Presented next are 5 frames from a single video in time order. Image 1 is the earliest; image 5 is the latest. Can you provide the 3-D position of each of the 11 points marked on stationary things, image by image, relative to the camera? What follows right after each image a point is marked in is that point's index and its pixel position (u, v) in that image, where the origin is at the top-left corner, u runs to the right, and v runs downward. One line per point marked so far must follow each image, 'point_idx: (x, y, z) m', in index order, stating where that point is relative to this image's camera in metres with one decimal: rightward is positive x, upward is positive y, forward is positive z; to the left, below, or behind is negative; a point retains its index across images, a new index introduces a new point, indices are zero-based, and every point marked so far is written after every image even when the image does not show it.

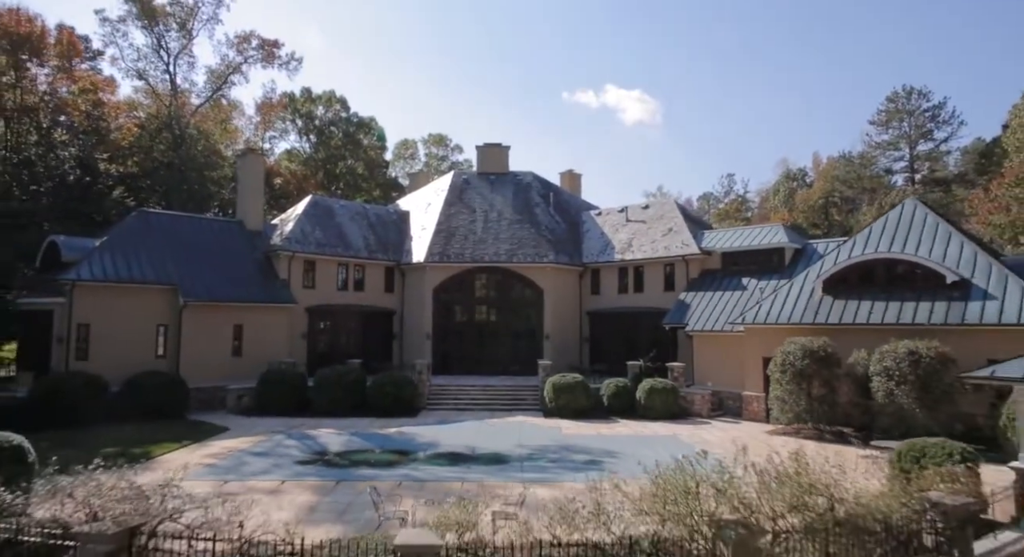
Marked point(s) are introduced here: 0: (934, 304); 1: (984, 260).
0: (+12.7, -0.8, +19.2) m
1: (+14.4, +0.6, +19.5) m
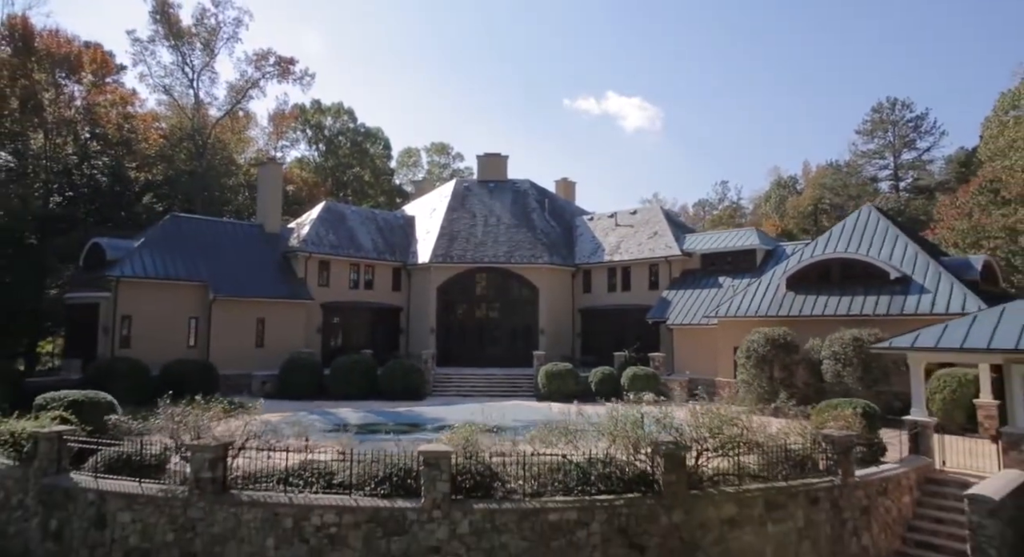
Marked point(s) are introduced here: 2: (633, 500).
0: (+12.5, -0.7, +21.8) m
1: (+14.3, +0.7, +22.1) m
2: (+1.8, -3.3, +9.5) m
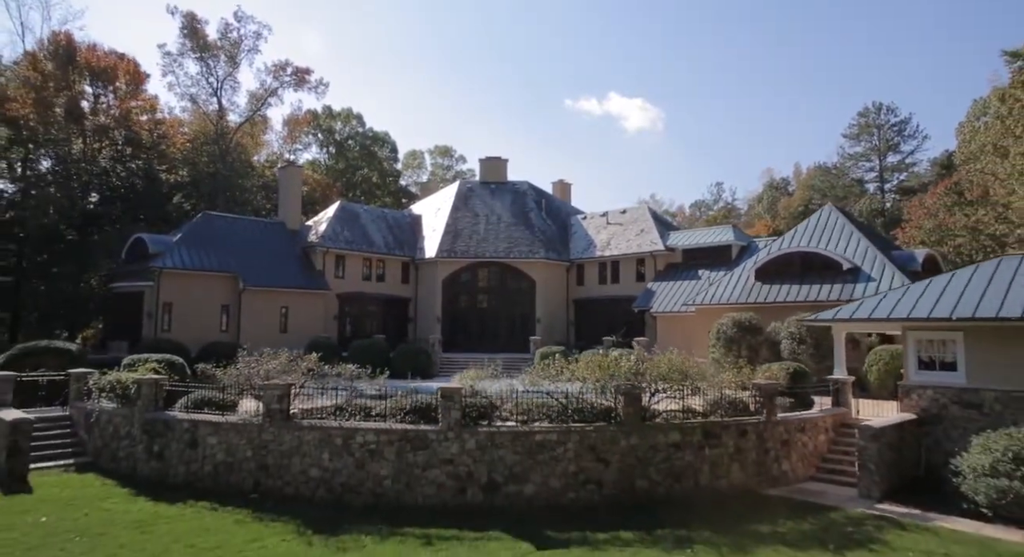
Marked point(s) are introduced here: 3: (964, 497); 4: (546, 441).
0: (+12.5, -0.3, +24.8) m
1: (+14.2, +1.0, +25.2) m
2: (+1.7, -2.9, +12.6) m
3: (+8.5, -4.1, +12.0) m
4: (+0.7, -3.1, +12.3) m
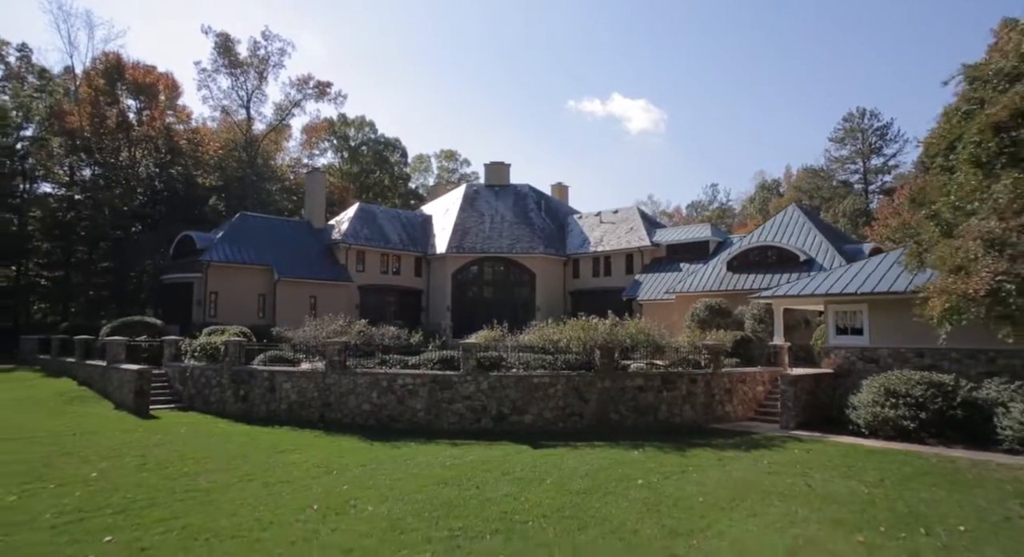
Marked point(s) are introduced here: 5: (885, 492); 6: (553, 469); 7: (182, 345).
0: (+12.6, +0.2, +28.8) m
1: (+14.3, +1.5, +29.1) m
2: (+1.8, -2.4, +16.6) m
3: (+8.6, -3.6, +16.0) m
4: (+0.7, -2.7, +16.3) m
5: (+6.2, -3.6, +10.6) m
6: (+0.8, -3.6, +12.0) m
7: (-10.0, -2.0, +19.3) m
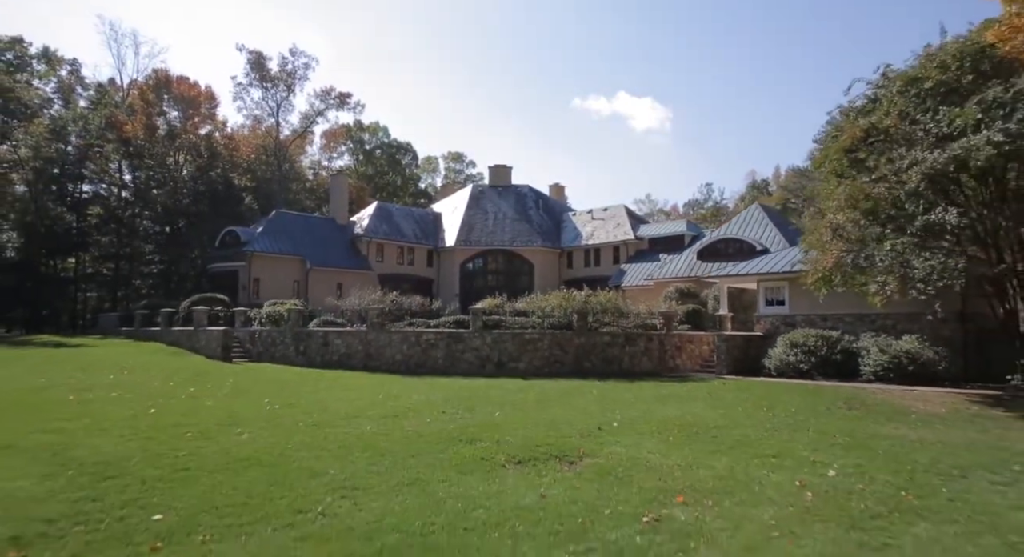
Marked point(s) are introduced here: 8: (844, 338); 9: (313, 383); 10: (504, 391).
0: (+12.6, +0.8, +33.9) m
1: (+14.3, +2.1, +34.2) m
2: (+1.7, -1.8, +21.7) m
3: (+8.5, -3.0, +21.1) m
4: (+0.7, -2.0, +21.5) m
5: (+6.1, -2.9, +15.7) m
6: (+0.6, -2.9, +17.2) m
7: (-10.1, -1.3, +24.6) m
8: (+10.3, -1.9, +19.8) m
9: (-5.0, -2.7, +16.2) m
10: (-0.2, -2.9, +16.2) m
